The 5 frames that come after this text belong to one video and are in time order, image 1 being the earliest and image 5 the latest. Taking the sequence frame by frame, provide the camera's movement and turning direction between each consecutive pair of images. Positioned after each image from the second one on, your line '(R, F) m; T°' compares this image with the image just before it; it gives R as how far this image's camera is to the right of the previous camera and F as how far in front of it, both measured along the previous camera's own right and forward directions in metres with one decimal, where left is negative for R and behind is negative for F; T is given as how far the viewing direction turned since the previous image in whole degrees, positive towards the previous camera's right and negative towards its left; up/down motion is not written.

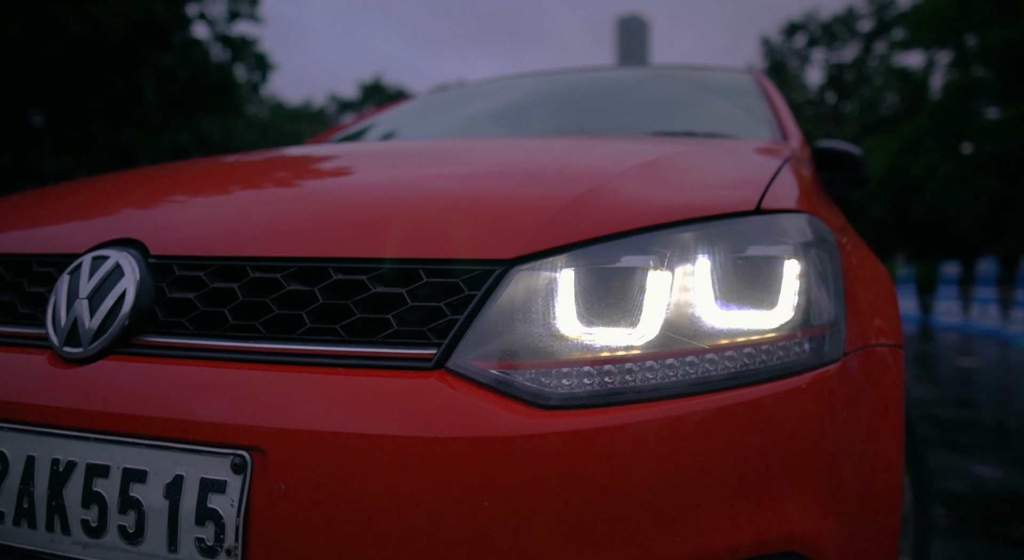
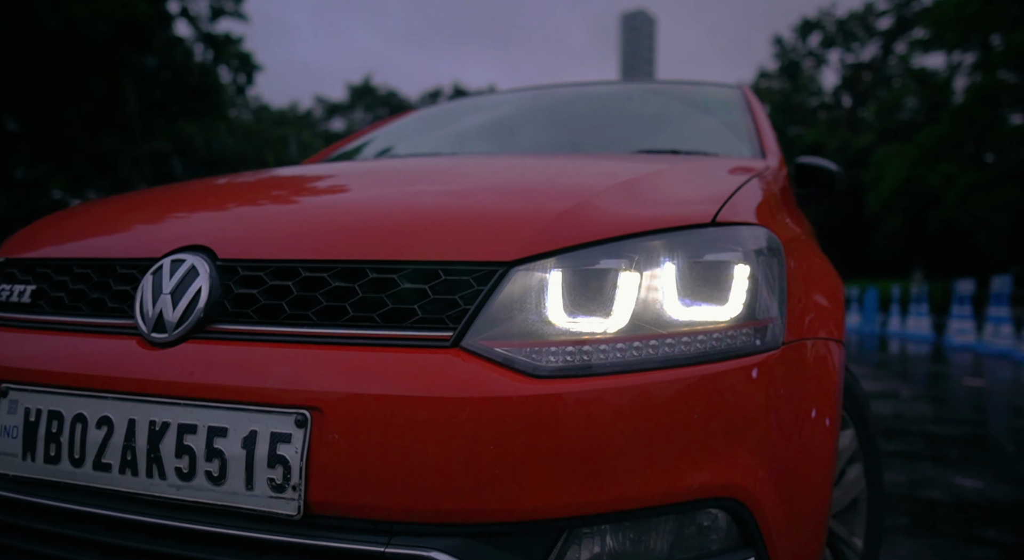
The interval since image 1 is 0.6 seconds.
(0.0, -0.2) m; 0°
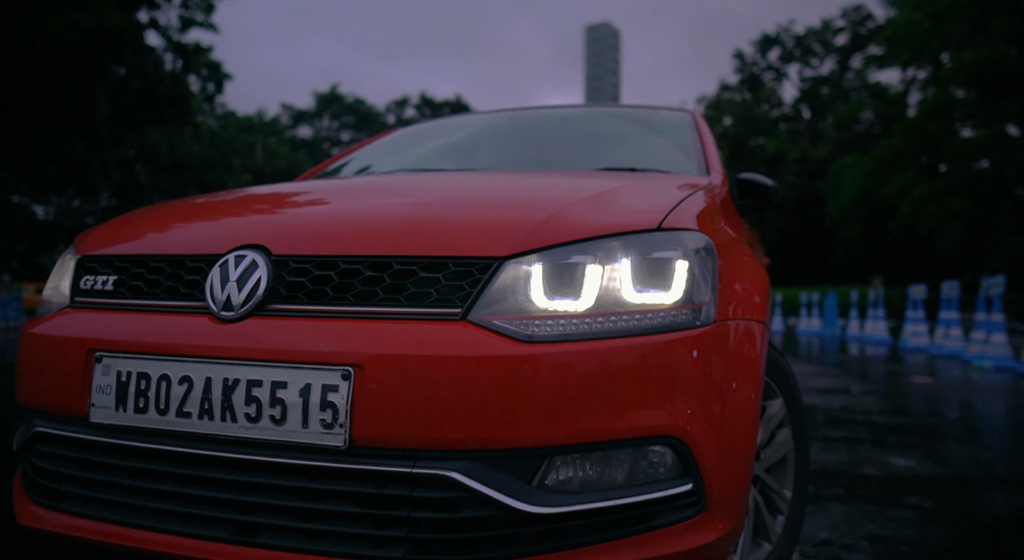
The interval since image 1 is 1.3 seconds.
(-0.1, -0.3) m; +3°
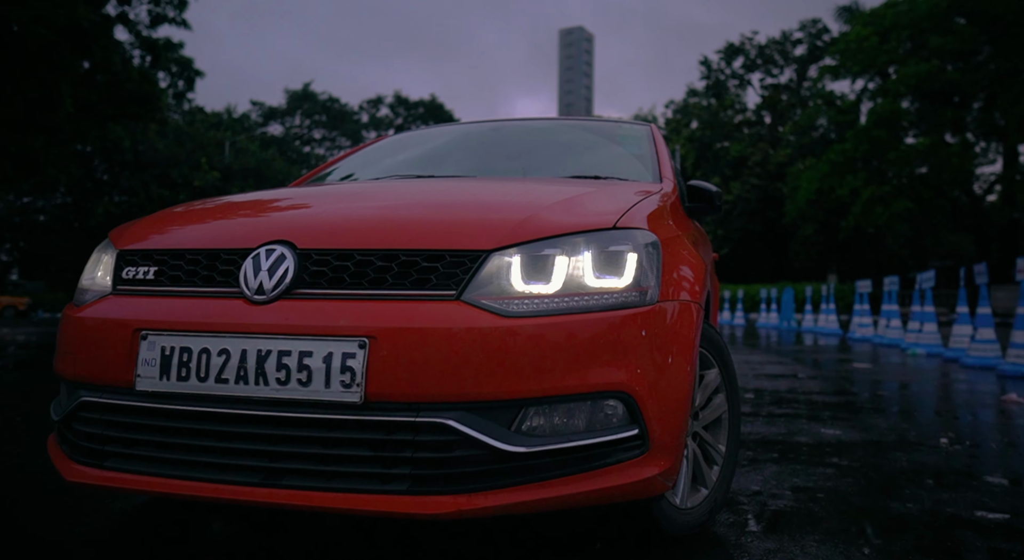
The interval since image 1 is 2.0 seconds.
(0.0, -0.4) m; +3°
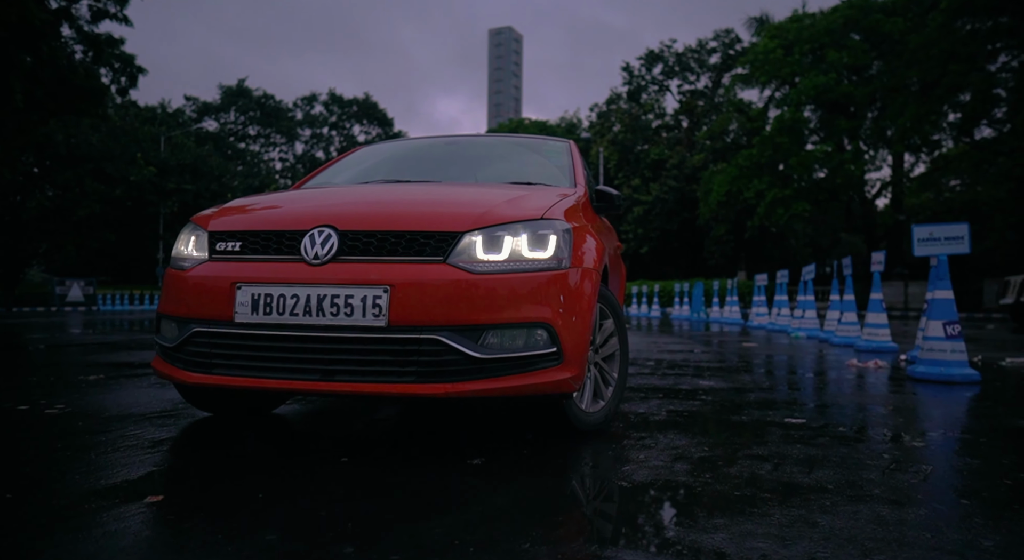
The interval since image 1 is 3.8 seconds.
(-0.1, -1.1) m; +6°
